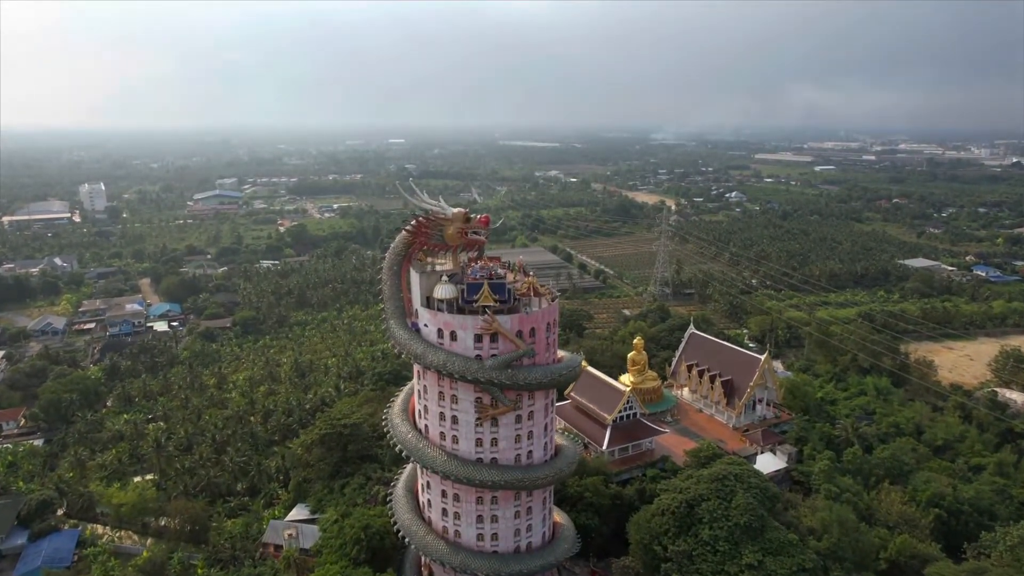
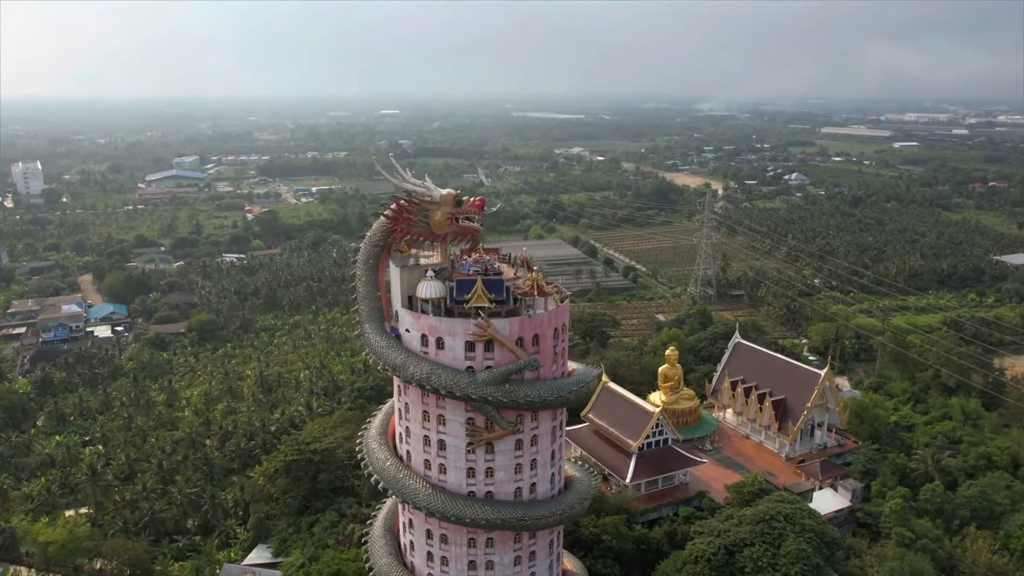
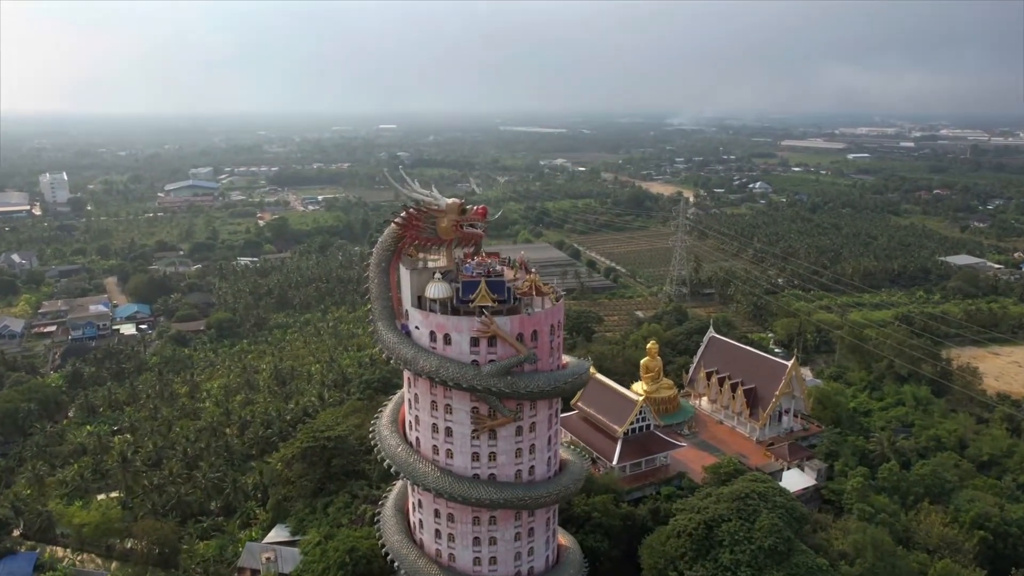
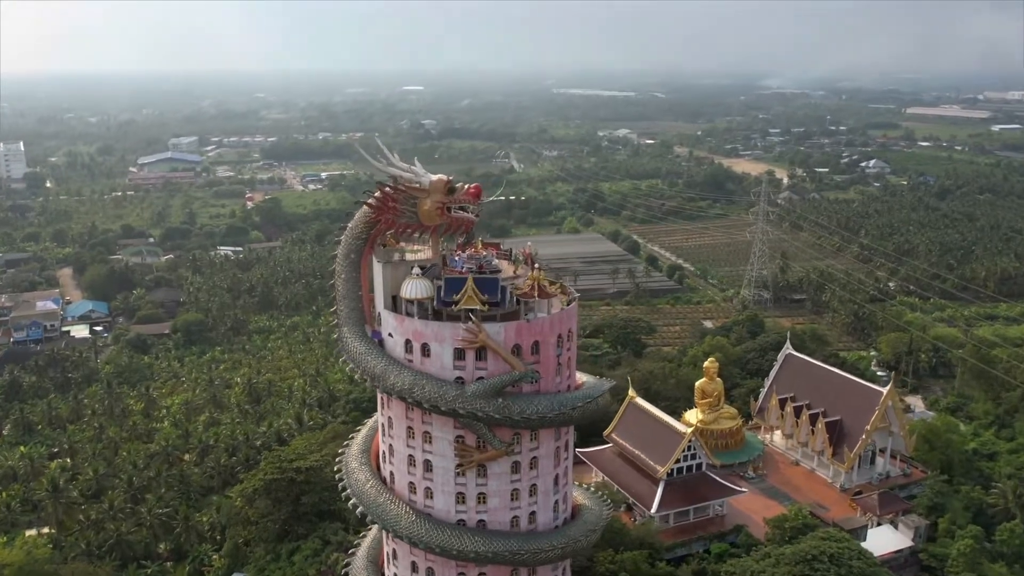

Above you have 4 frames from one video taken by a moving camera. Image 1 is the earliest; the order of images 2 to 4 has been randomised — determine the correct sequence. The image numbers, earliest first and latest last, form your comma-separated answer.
3, 2, 4
